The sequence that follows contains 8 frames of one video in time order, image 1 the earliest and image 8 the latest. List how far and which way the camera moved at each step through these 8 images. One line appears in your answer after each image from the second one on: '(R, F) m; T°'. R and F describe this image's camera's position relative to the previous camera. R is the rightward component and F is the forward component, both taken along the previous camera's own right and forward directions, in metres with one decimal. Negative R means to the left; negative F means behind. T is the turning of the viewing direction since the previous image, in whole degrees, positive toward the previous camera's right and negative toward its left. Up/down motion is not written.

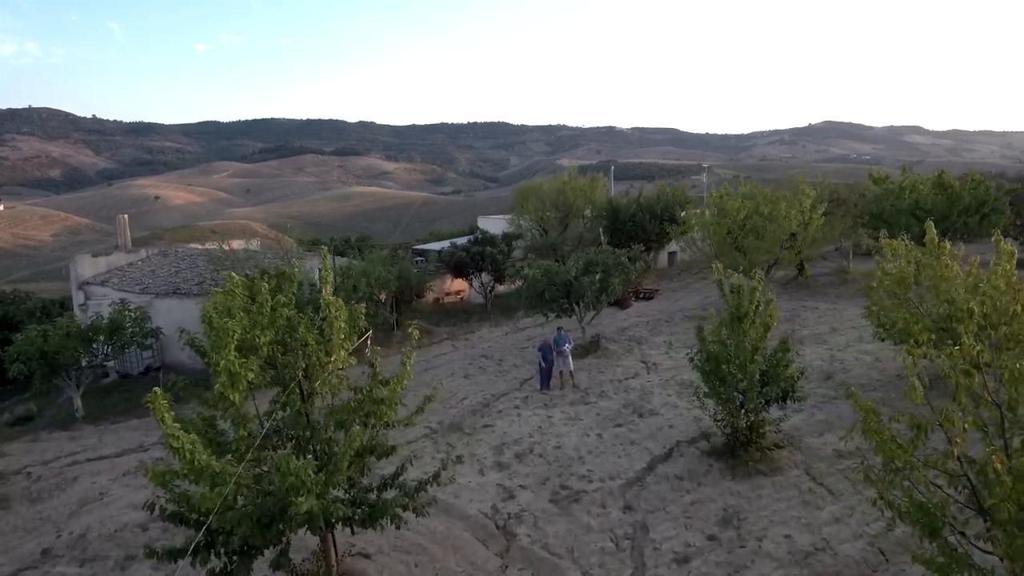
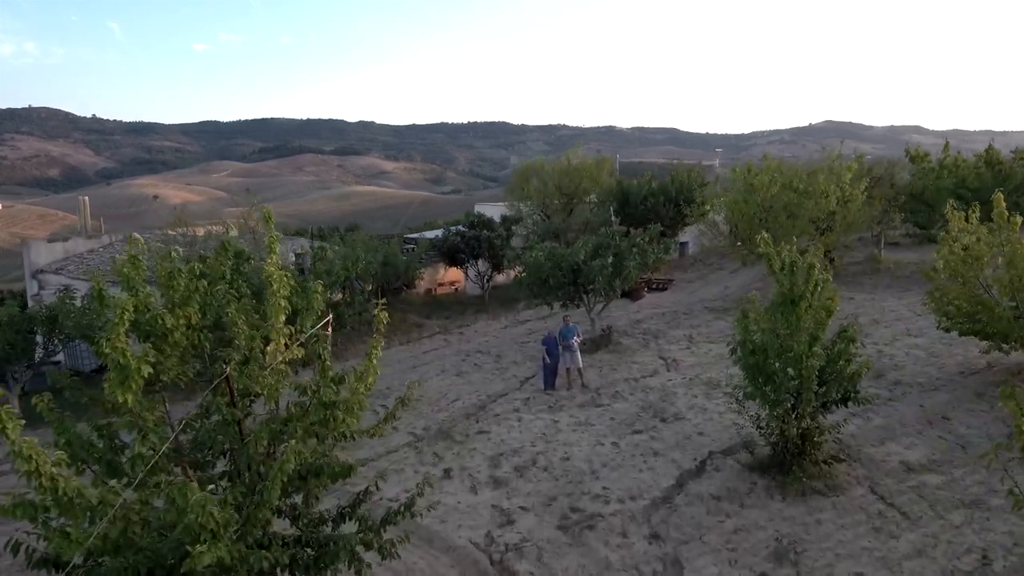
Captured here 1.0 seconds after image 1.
(0.0, +2.4) m; 0°
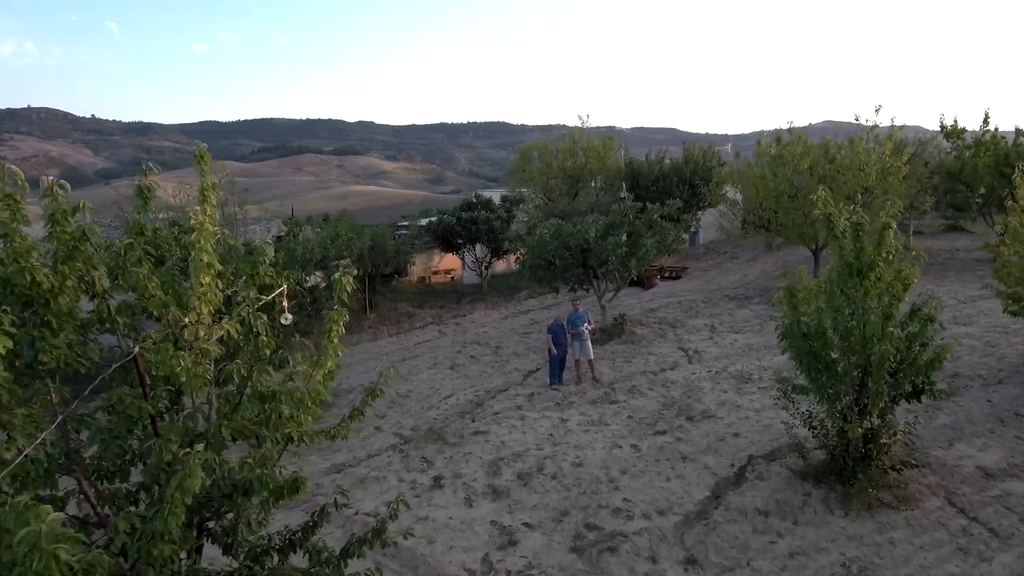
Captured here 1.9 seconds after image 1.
(0.0, +1.8) m; 0°
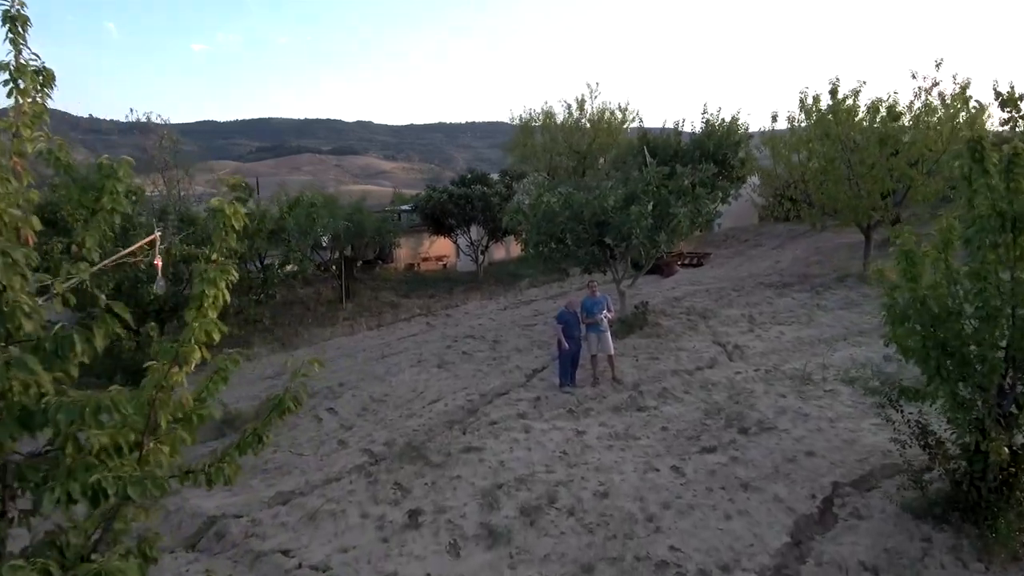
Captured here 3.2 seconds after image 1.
(0.0, +2.5) m; 0°
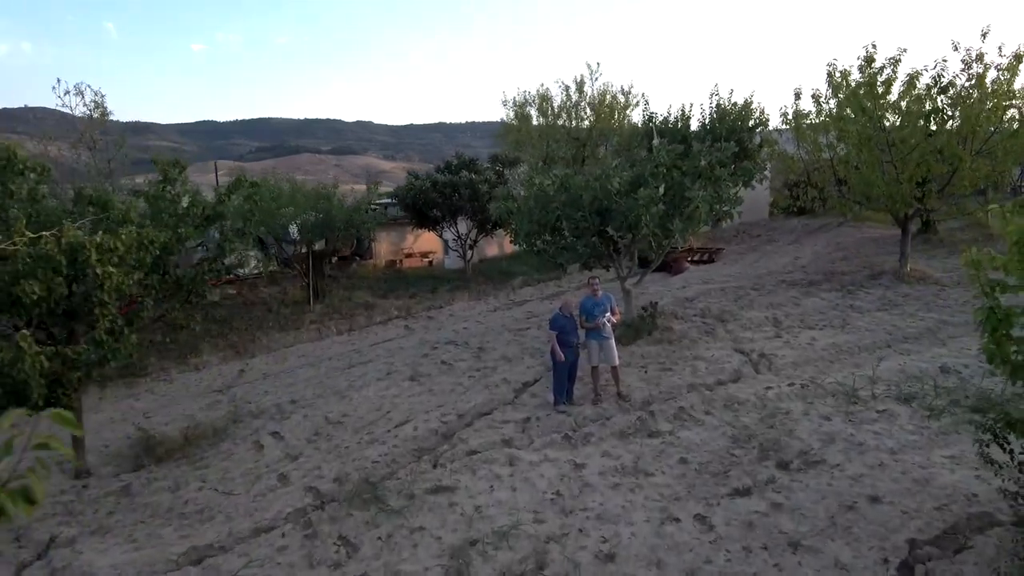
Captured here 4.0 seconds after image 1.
(+0.2, +1.8) m; 0°
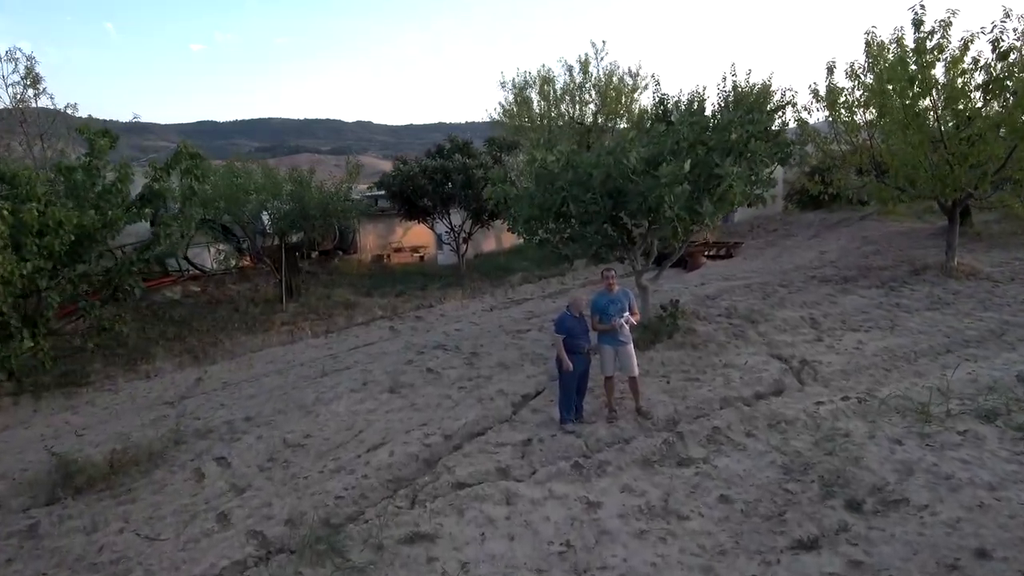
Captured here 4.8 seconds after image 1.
(0.0, +1.5) m; 0°
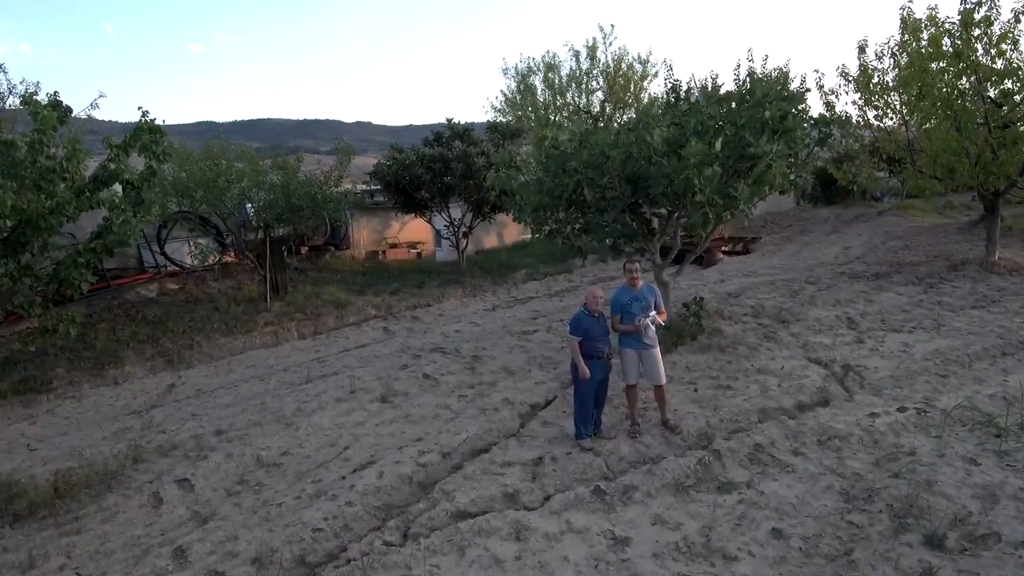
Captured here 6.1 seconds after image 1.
(-0.1, +0.9) m; 0°
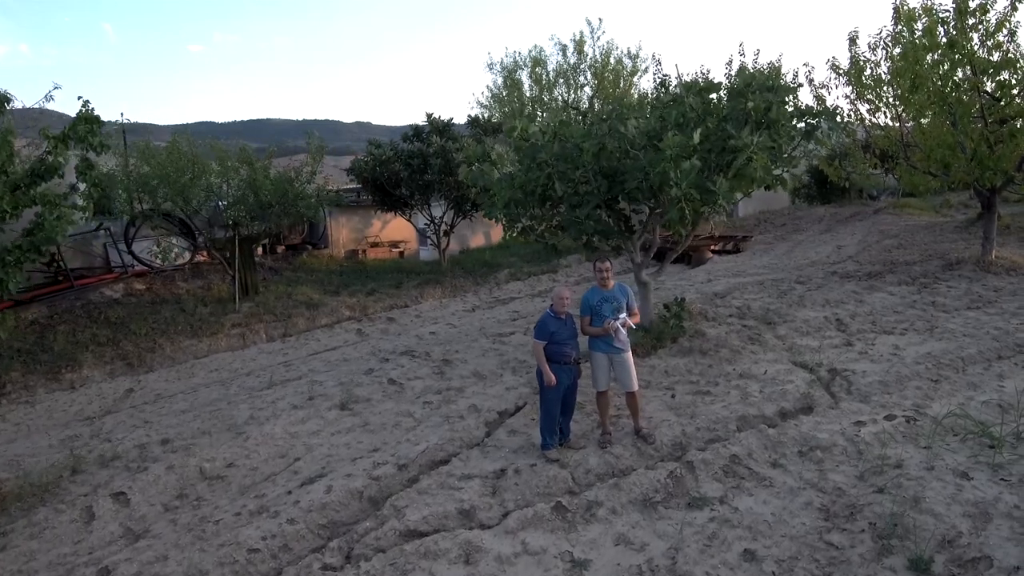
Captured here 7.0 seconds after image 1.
(+0.3, +0.4) m; 0°
